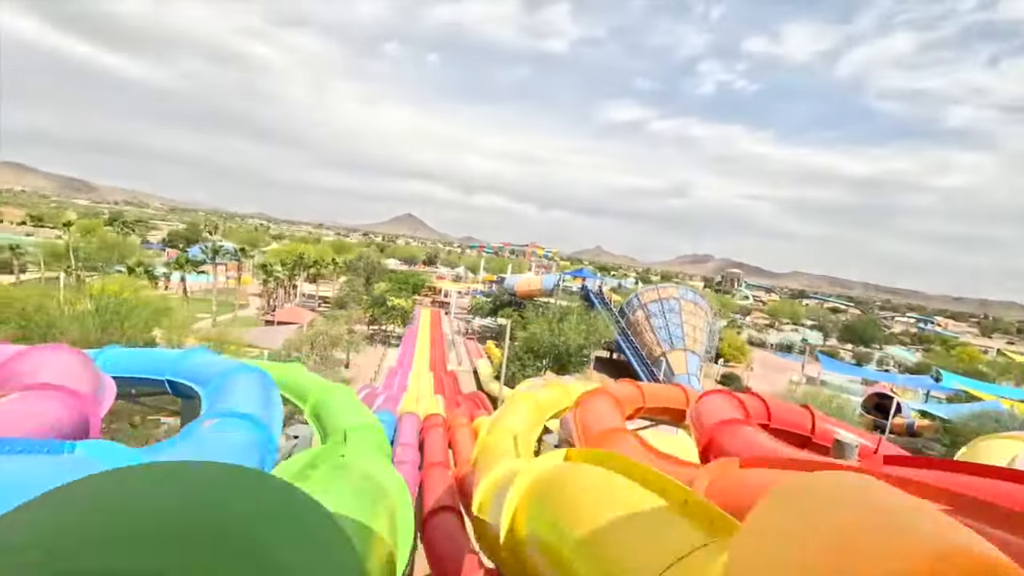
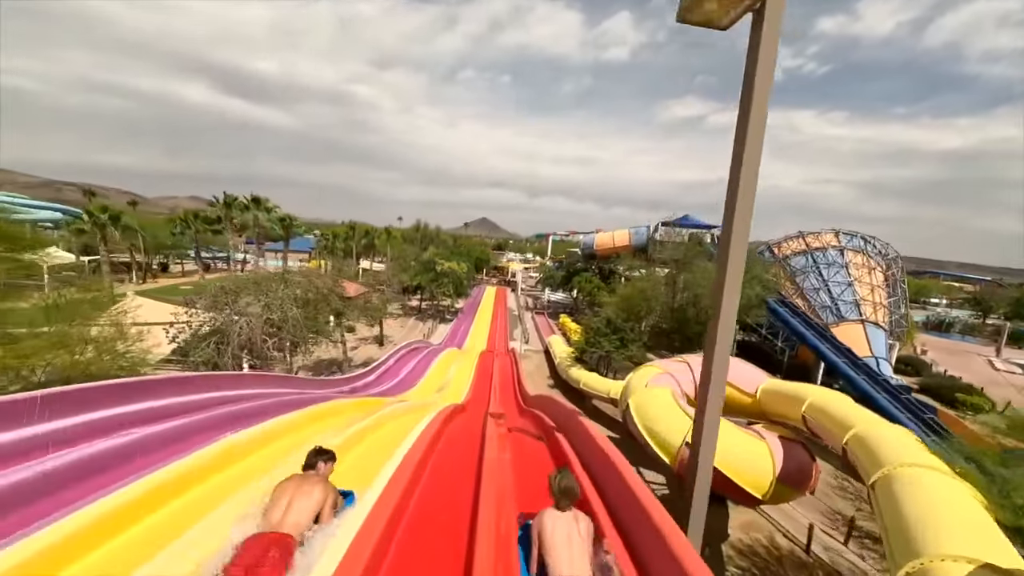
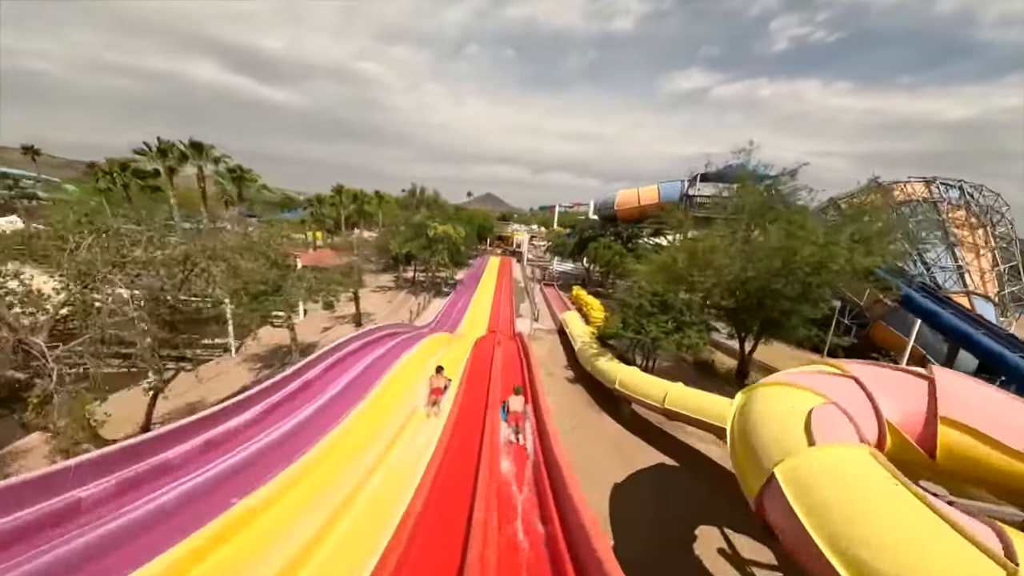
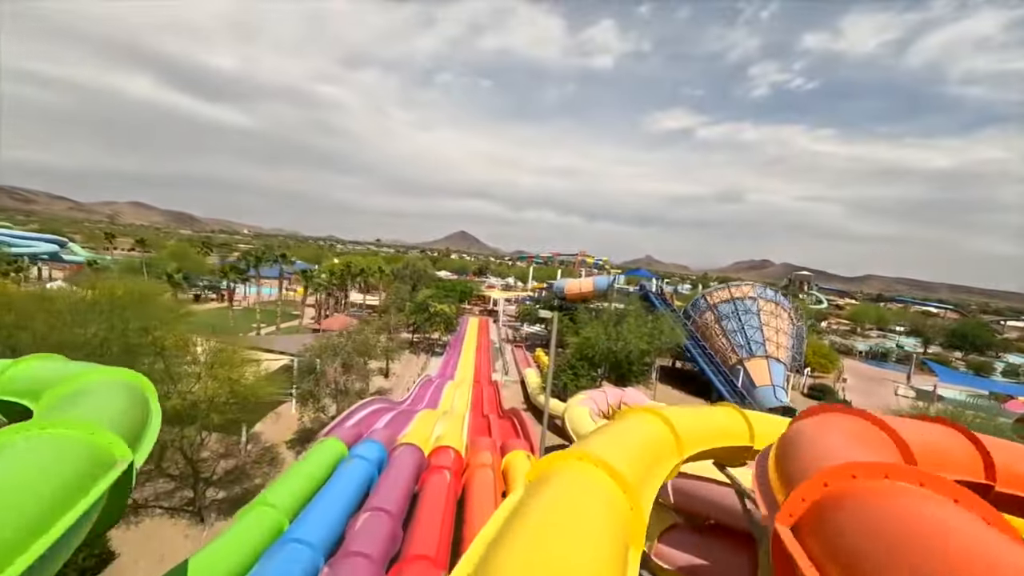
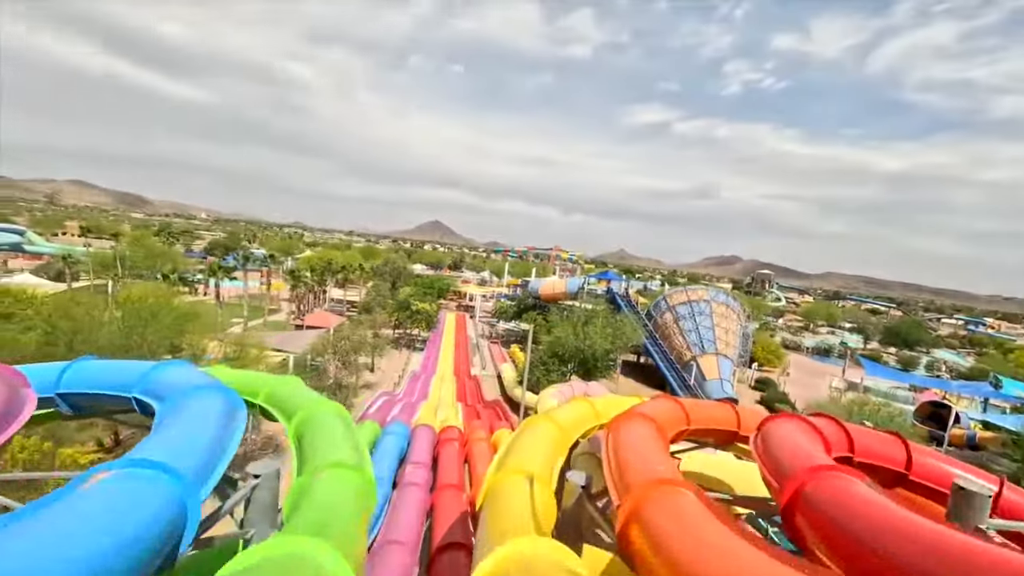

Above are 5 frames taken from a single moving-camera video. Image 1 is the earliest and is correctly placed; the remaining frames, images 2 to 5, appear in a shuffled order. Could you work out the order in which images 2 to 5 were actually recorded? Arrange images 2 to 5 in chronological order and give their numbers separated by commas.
5, 4, 2, 3
